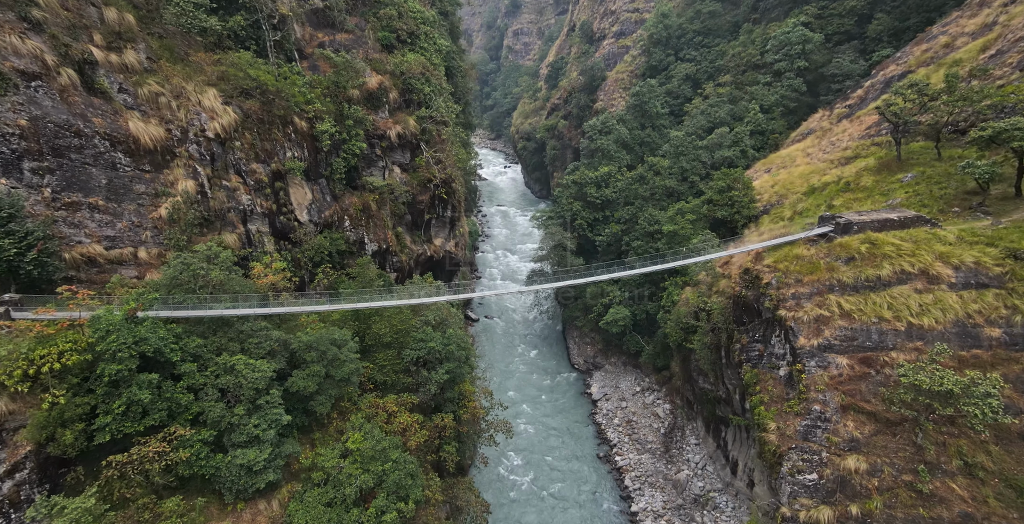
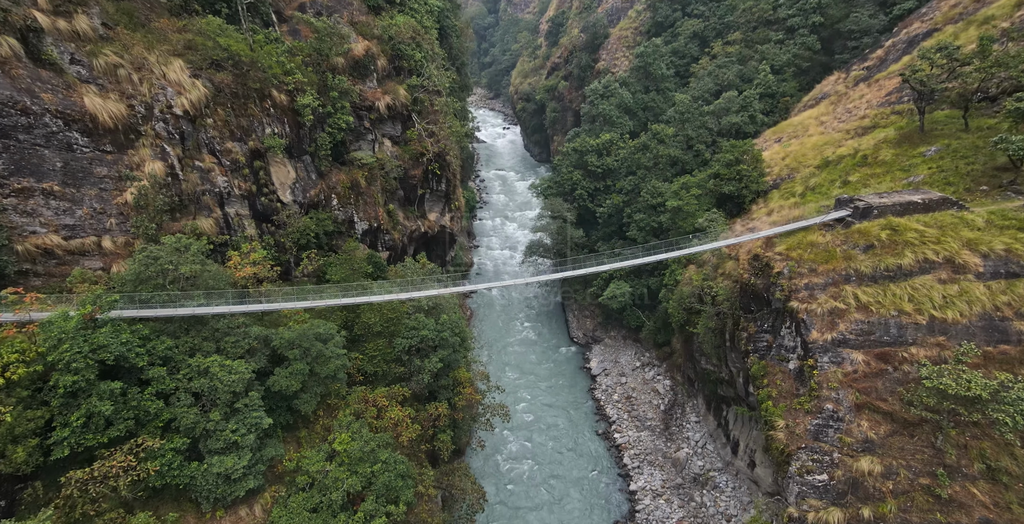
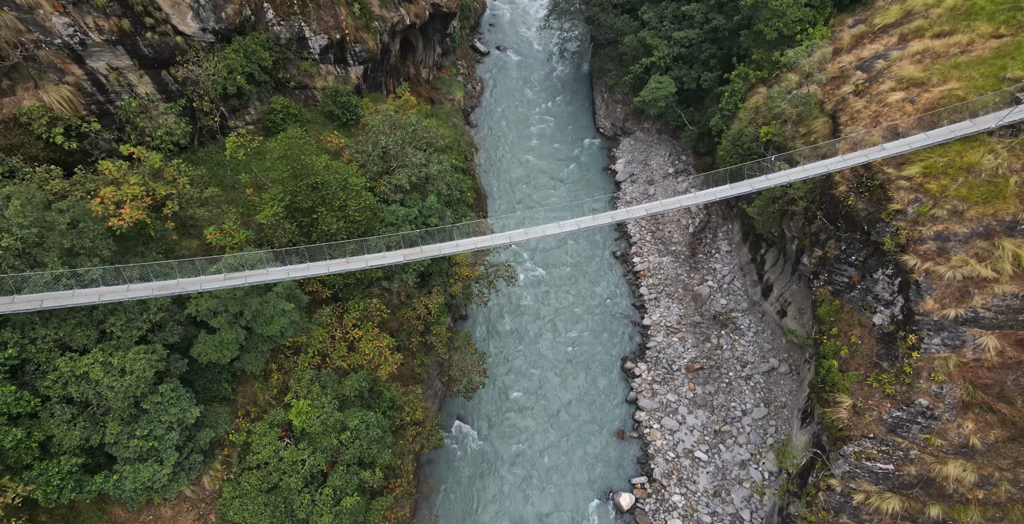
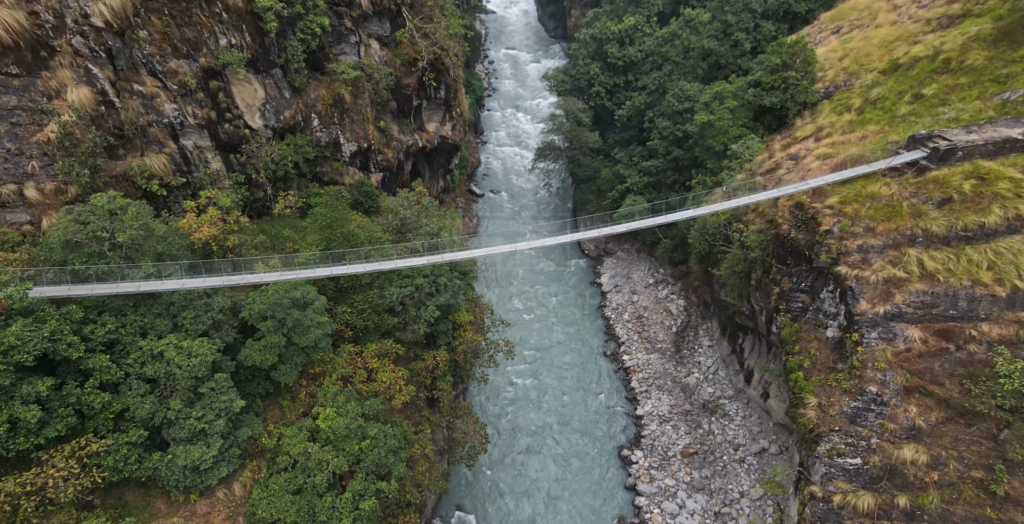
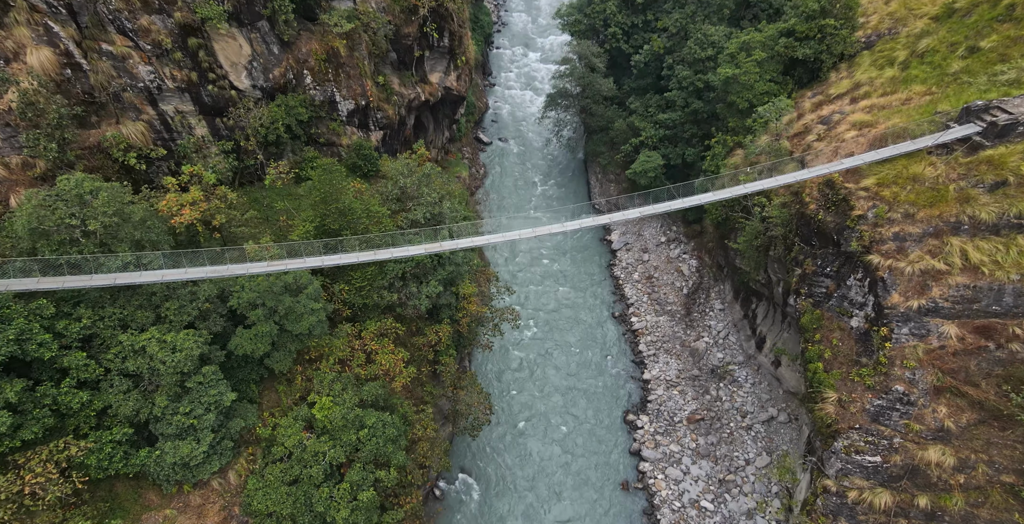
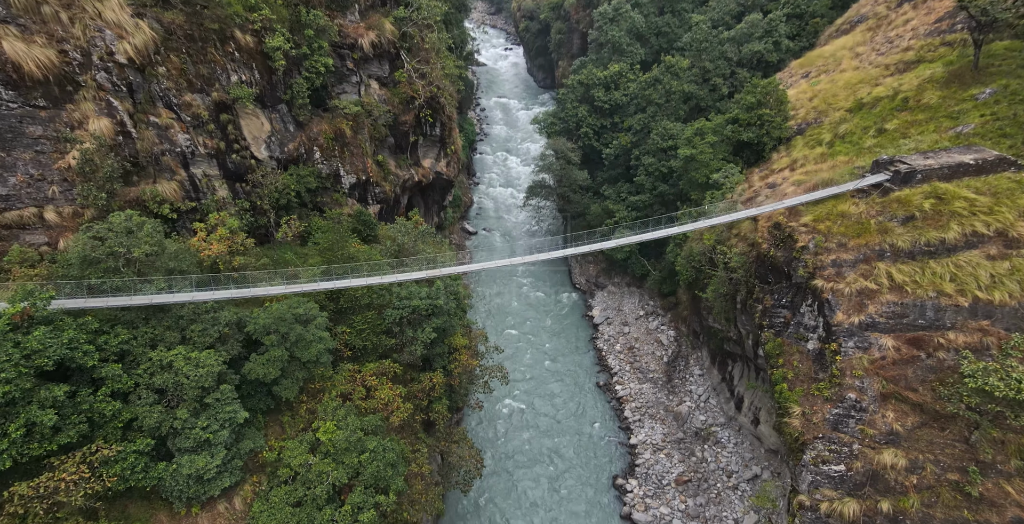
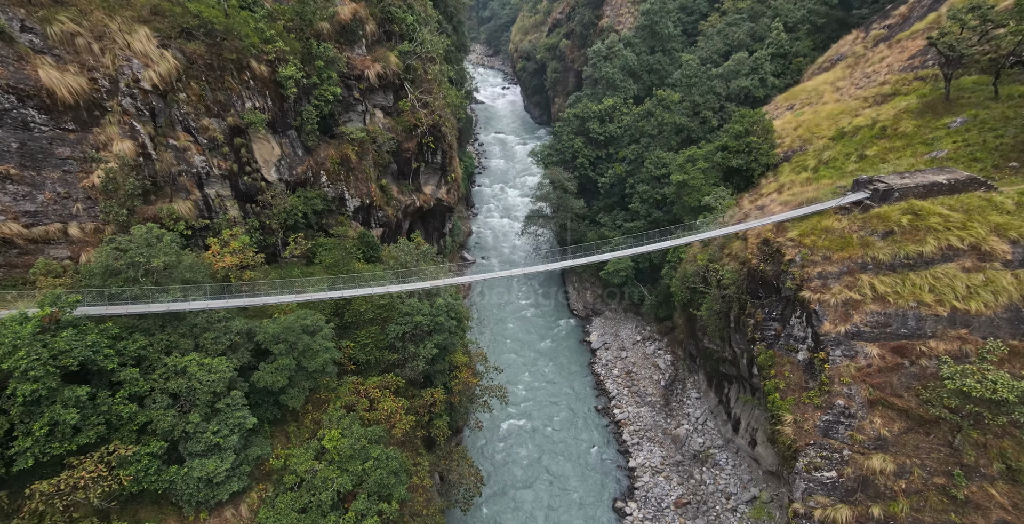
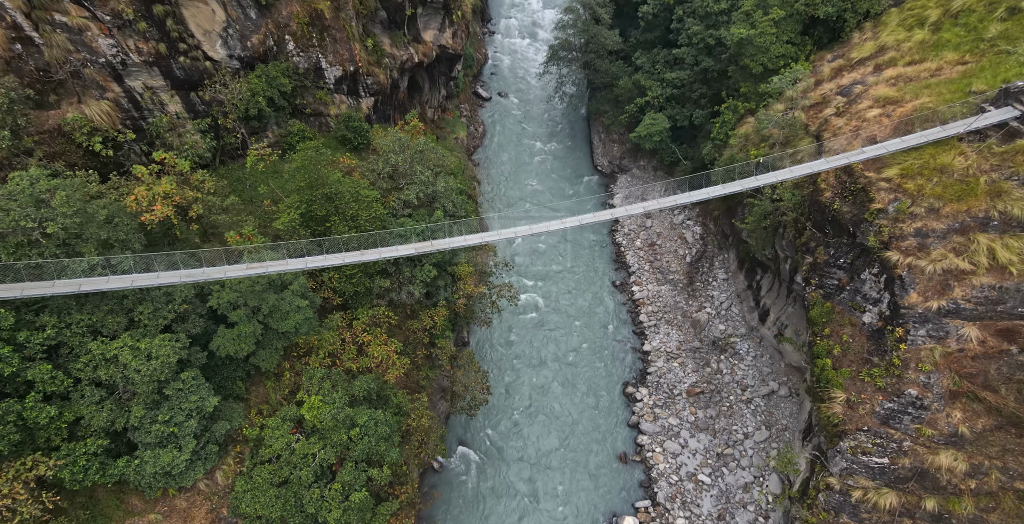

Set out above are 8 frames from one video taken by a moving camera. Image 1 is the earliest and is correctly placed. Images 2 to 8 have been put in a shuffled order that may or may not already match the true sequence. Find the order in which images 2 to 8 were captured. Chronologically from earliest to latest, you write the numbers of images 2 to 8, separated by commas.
2, 7, 6, 4, 5, 8, 3
